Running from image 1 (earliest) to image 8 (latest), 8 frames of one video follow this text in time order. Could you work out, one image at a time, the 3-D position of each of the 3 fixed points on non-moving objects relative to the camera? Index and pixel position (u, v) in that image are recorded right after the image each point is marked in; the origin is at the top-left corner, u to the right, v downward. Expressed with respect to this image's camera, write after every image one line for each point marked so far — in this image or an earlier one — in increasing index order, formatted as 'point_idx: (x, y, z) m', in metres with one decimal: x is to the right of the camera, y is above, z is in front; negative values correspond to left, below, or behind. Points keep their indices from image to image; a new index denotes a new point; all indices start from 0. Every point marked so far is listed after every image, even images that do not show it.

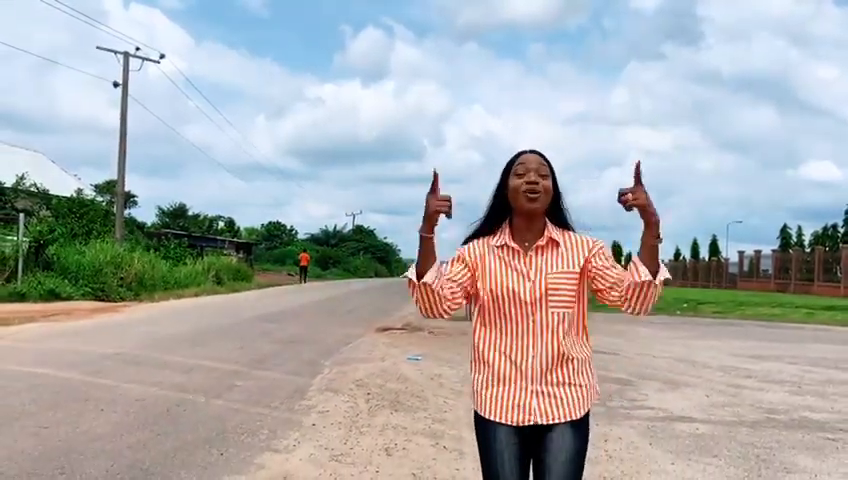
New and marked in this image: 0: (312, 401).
0: (-1.1, -1.6, +7.3) m
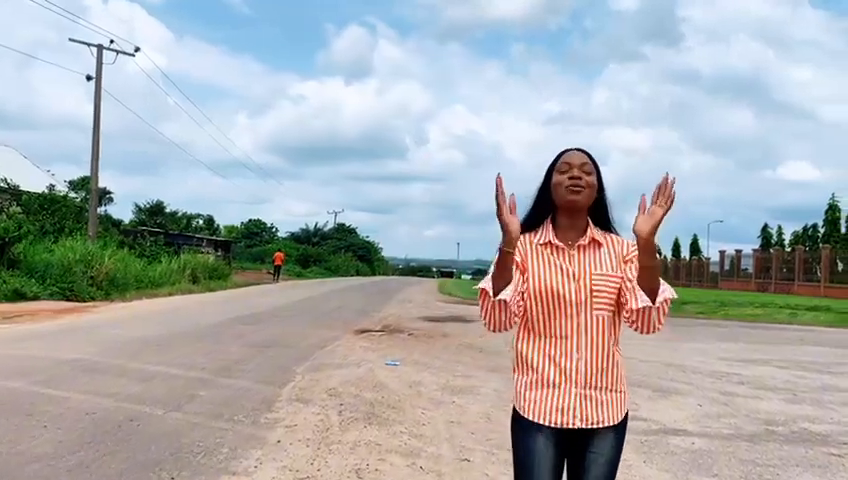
0: (-1.3, -1.6, +6.8) m
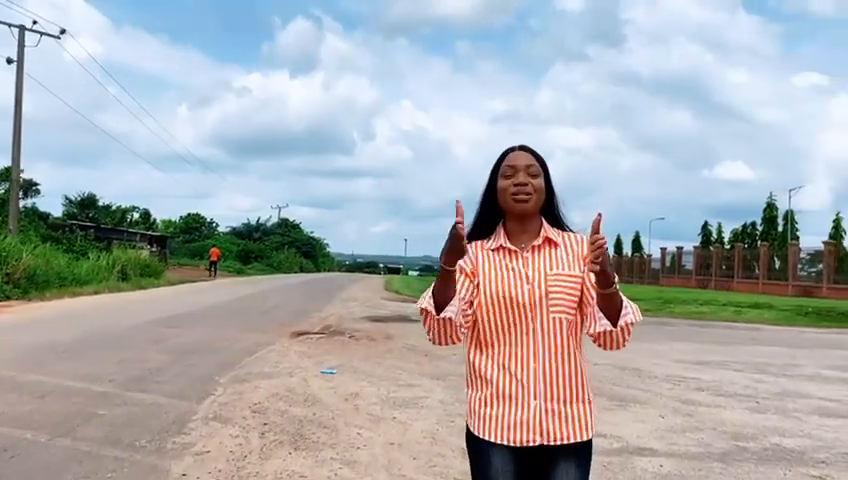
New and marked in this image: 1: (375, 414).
0: (-1.9, -1.6, +5.8) m
1: (-0.5, -1.6, +6.8) m
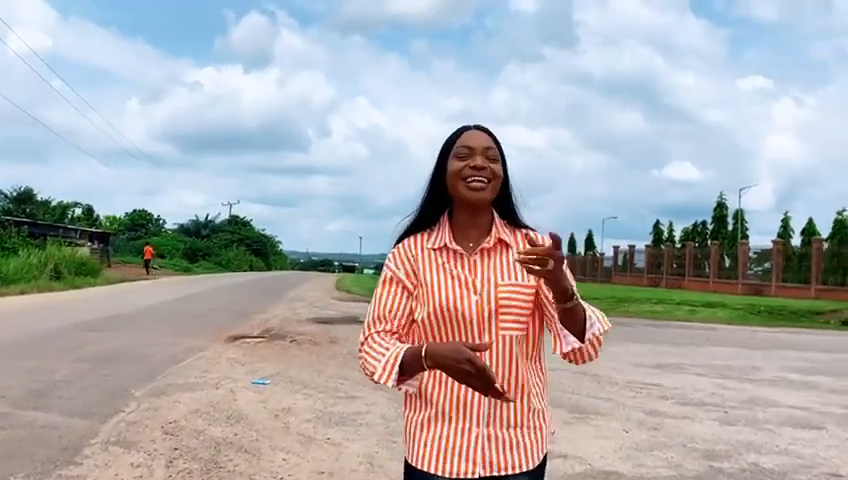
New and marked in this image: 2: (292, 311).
0: (-2.3, -1.5, +4.9) m
1: (-1.0, -1.6, +6.0) m
2: (-3.3, -1.8, +18.1) m
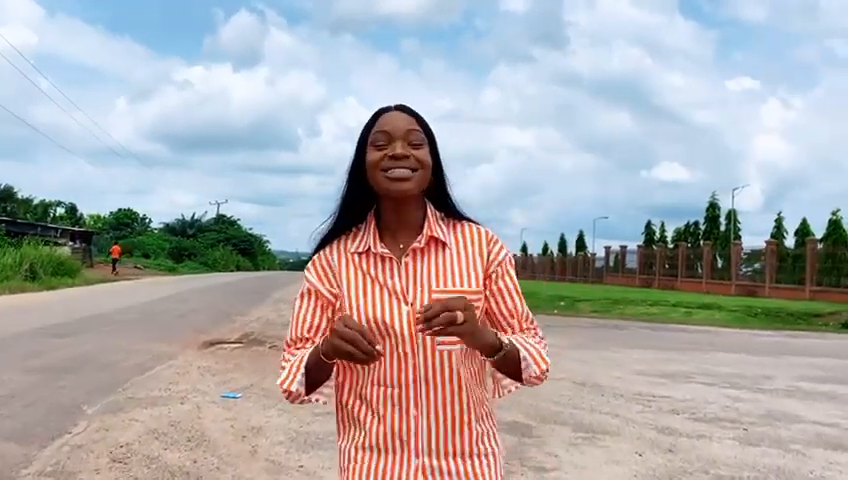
0: (-2.4, -1.5, +4.2) m
1: (-1.1, -1.6, +5.2) m
2: (-3.5, -1.8, +17.3) m
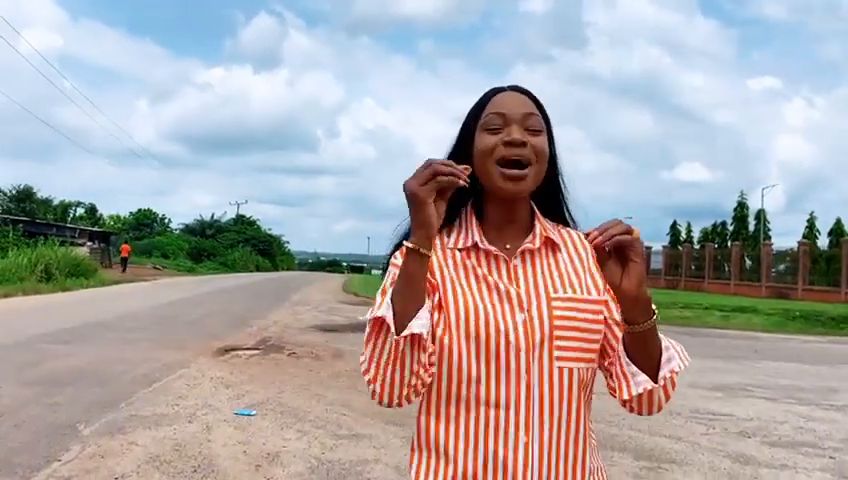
0: (-2.1, -1.5, +3.4) m
1: (-0.8, -1.6, +4.4) m
2: (-3.0, -1.8, +16.6) m
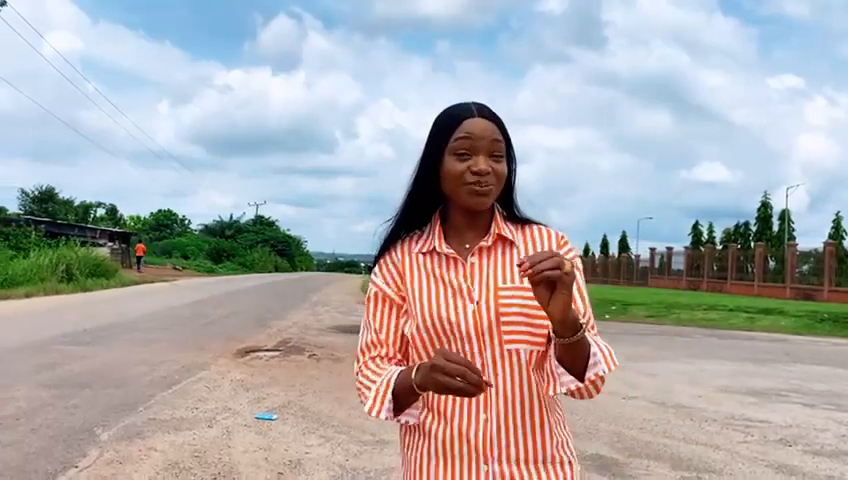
0: (-2.0, -1.5, +3.2) m
1: (-0.6, -1.6, +4.2) m
2: (-2.5, -1.8, +16.4) m
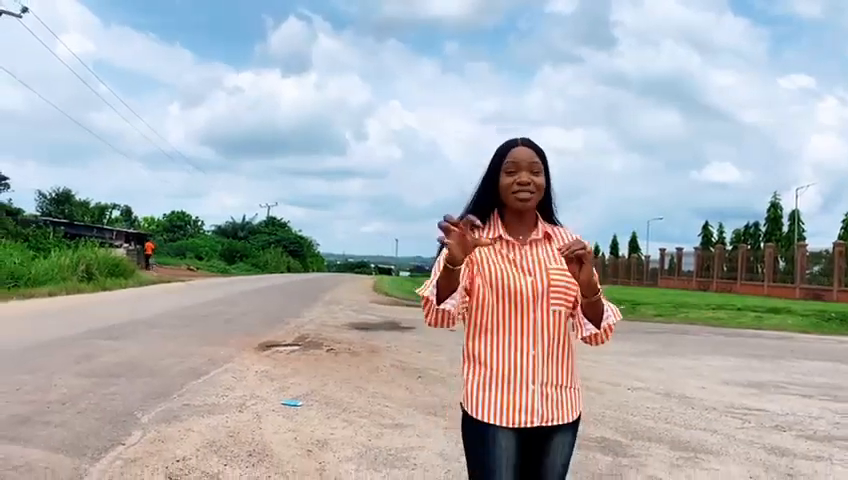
0: (-1.9, -1.5, +3.7) m
1: (-0.5, -1.5, +4.7) m
2: (-2.2, -1.8, +16.9) m
